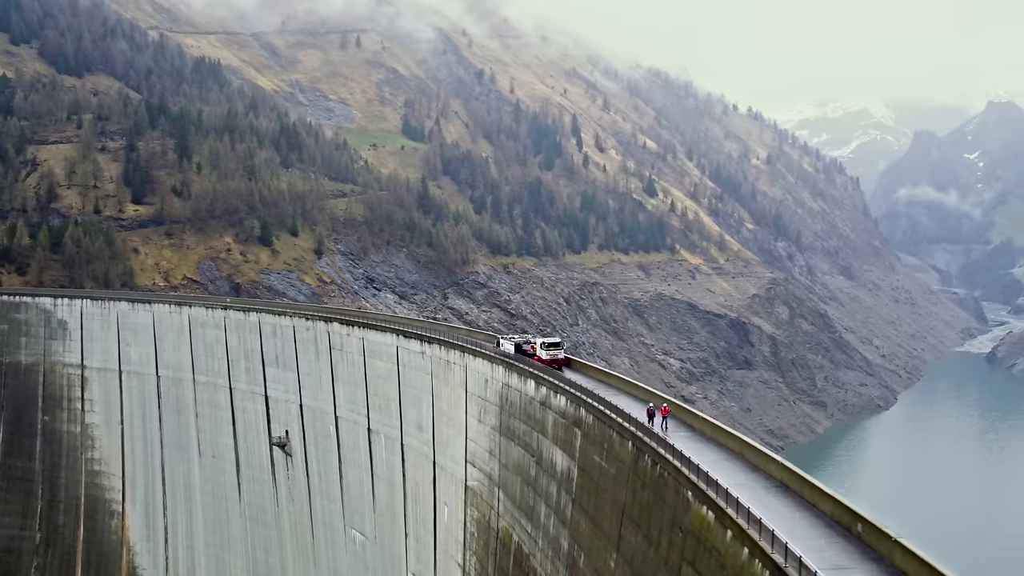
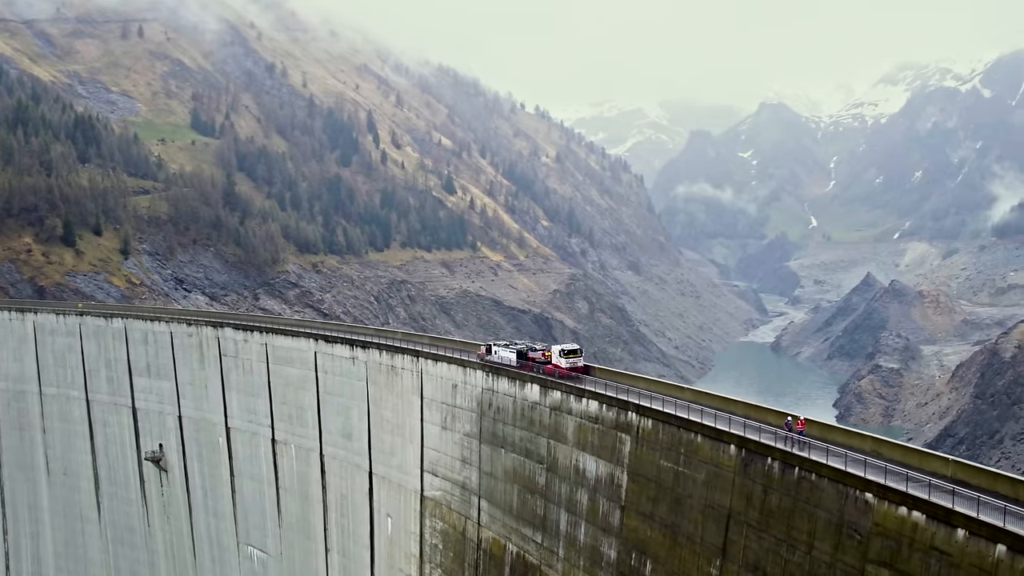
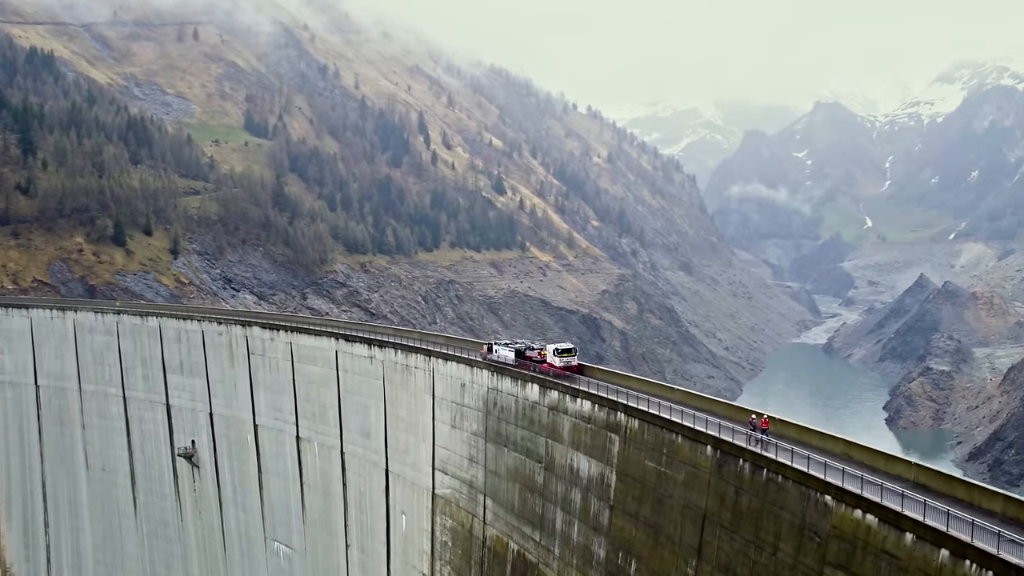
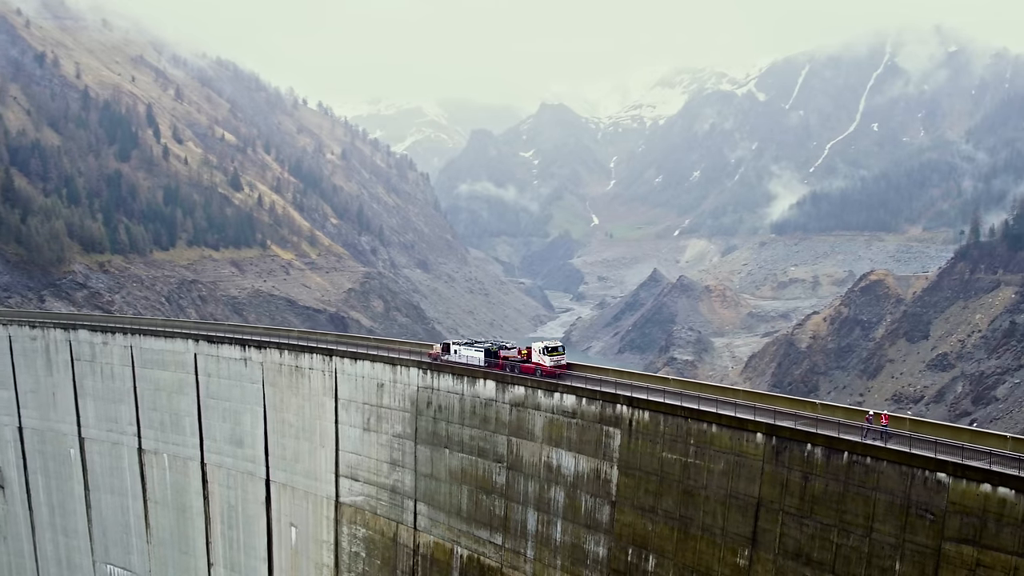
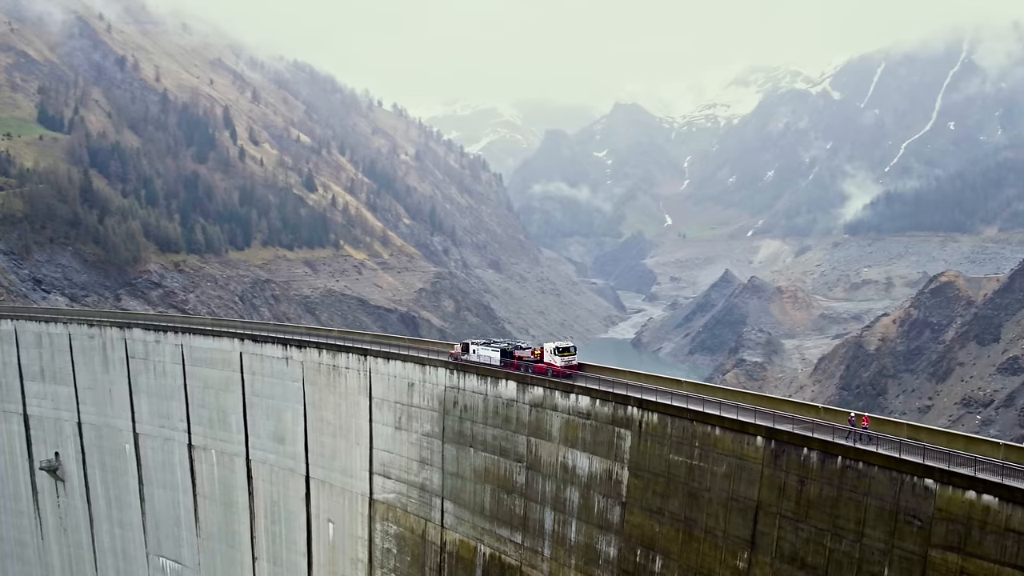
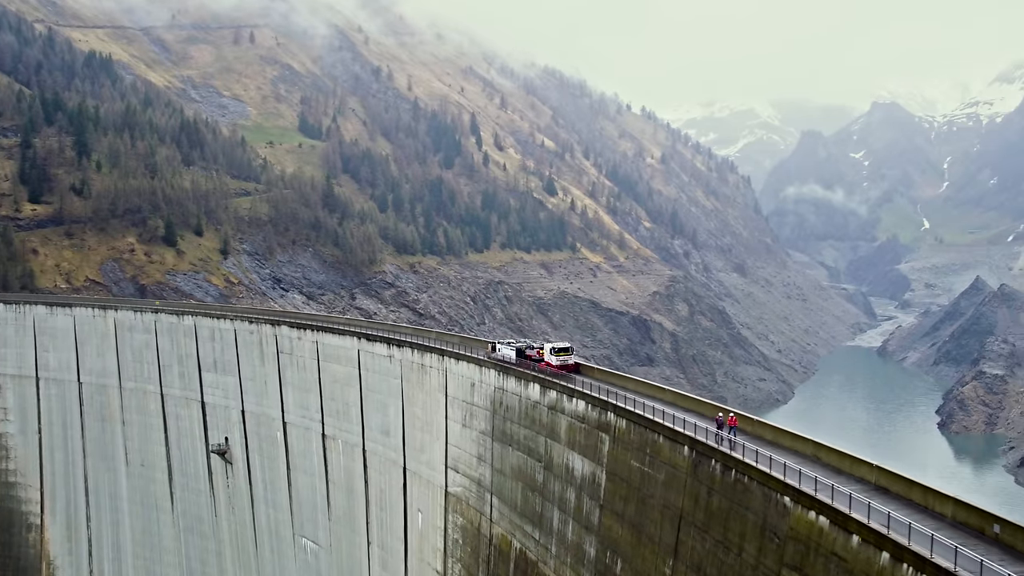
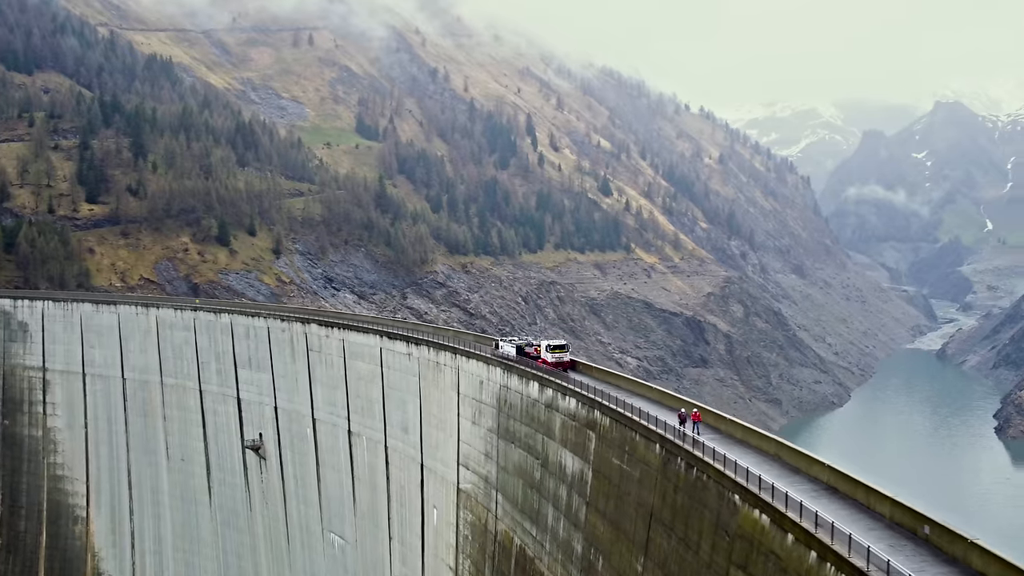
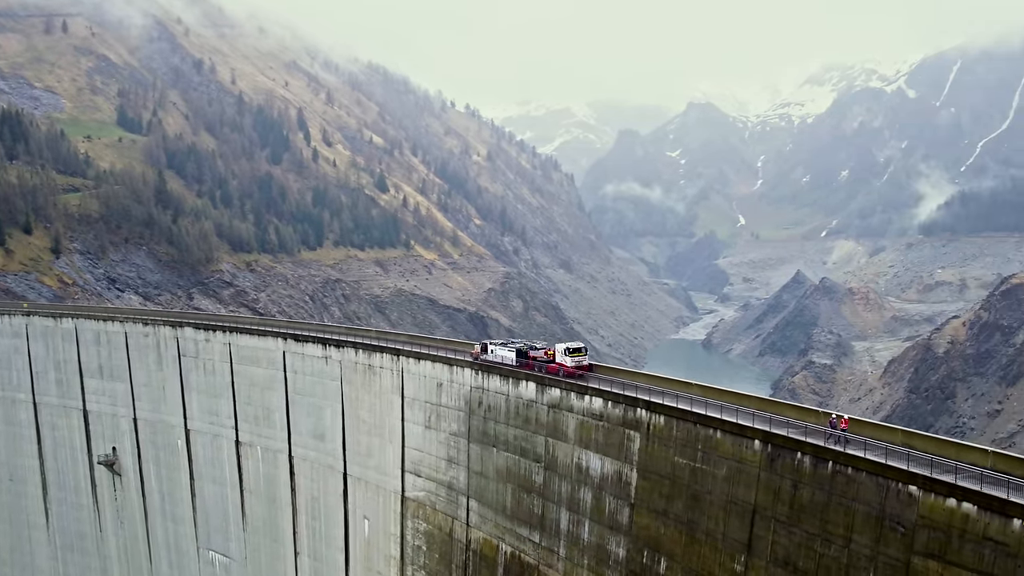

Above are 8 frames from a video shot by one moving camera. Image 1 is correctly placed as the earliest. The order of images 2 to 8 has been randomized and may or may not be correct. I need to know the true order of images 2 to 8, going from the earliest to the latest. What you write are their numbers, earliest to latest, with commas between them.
7, 6, 3, 2, 8, 5, 4
